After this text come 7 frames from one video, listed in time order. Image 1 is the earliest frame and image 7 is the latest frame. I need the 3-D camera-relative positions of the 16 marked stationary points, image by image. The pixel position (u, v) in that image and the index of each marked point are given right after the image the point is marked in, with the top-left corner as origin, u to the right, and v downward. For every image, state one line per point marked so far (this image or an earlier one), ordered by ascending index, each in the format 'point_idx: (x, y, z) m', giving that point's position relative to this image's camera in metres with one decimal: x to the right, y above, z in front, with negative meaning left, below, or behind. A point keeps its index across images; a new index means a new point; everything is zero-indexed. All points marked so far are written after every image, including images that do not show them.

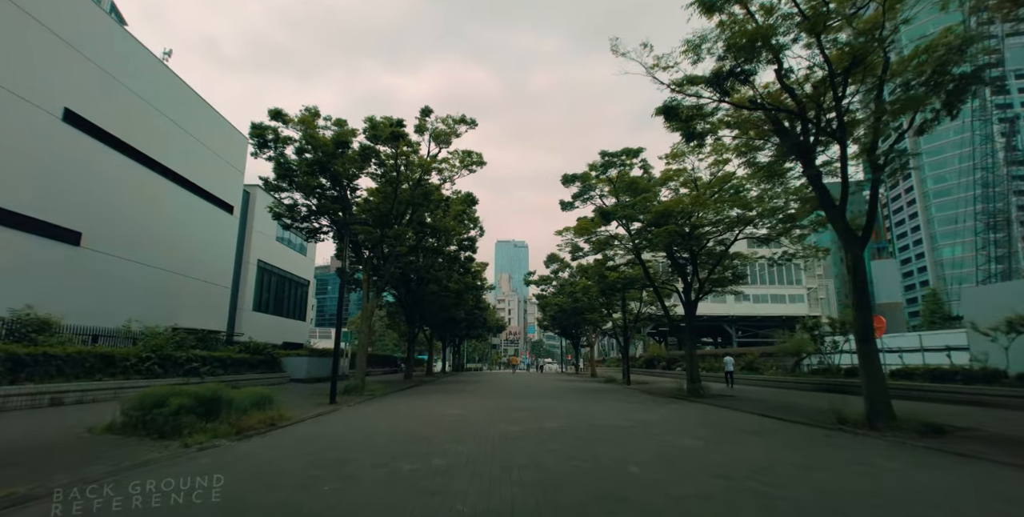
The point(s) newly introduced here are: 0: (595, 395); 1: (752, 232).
0: (+3.1, -5.2, +17.5) m
1: (+10.0, +1.1, +19.4) m
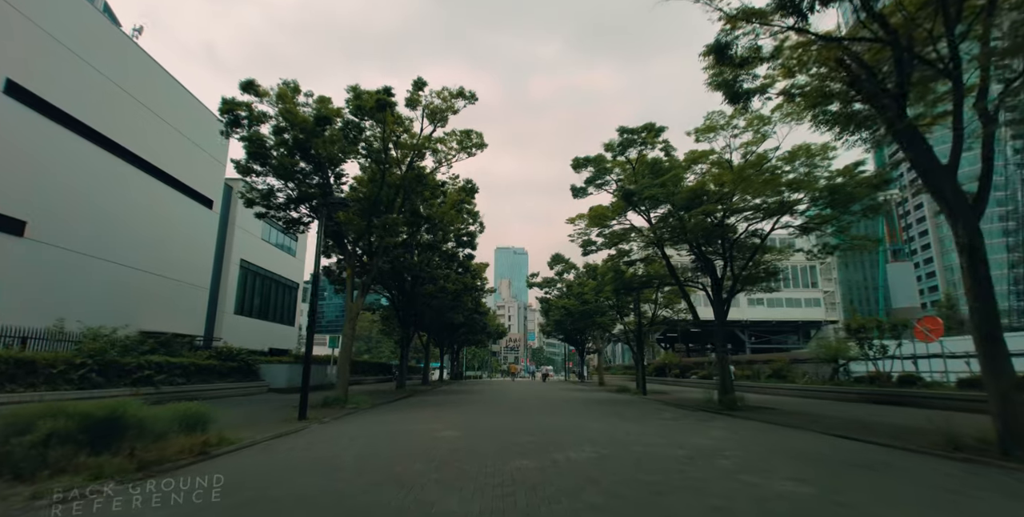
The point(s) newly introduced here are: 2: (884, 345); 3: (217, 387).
0: (+3.3, -4.9, +15.0) m
1: (+10.2, +1.4, +17.0) m
2: (+14.9, -3.5, +18.4) m
3: (-11.7, -5.1, +18.2) m
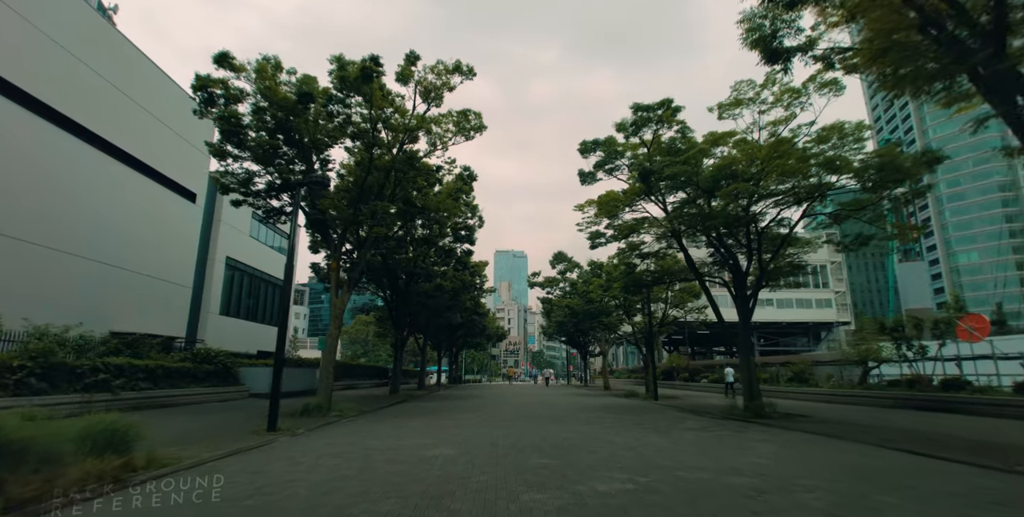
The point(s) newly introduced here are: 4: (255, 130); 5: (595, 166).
0: (+3.4, -4.6, +13.4) m
1: (+10.3, +1.7, +15.4) m
2: (+15.0, -3.2, +16.8) m
3: (-11.6, -4.8, +16.5) m
4: (-9.1, +4.6, +16.4) m
5: (+3.1, +3.4, +16.9) m
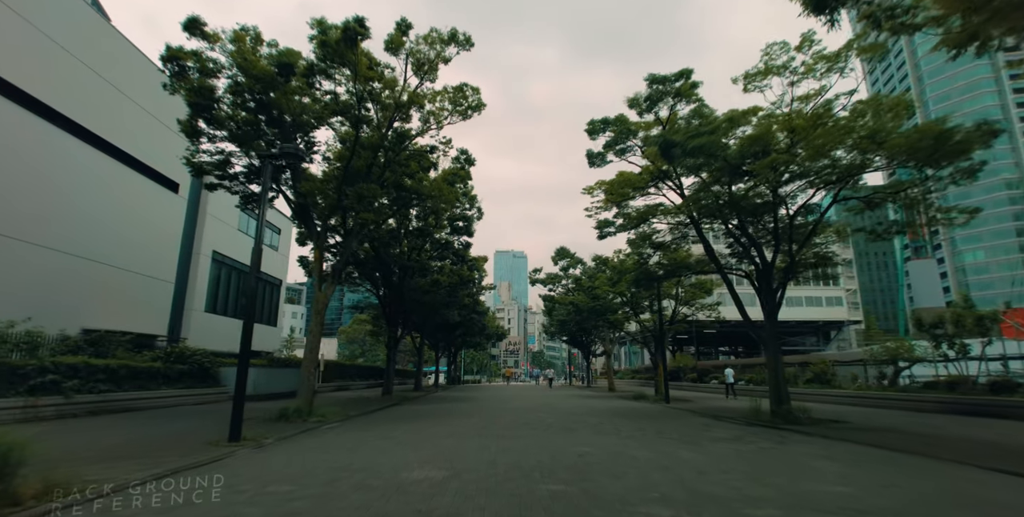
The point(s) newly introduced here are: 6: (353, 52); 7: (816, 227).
0: (+3.4, -4.2, +11.9) m
1: (+10.3, +2.1, +13.9) m
2: (+15.0, -2.8, +15.3) m
3: (-11.6, -4.4, +15.0) m
4: (-9.1, +4.9, +14.9) m
5: (+3.1, +3.8, +15.4) m
6: (-4.5, +5.8, +13.0) m
7: (+9.1, +1.0, +13.8) m
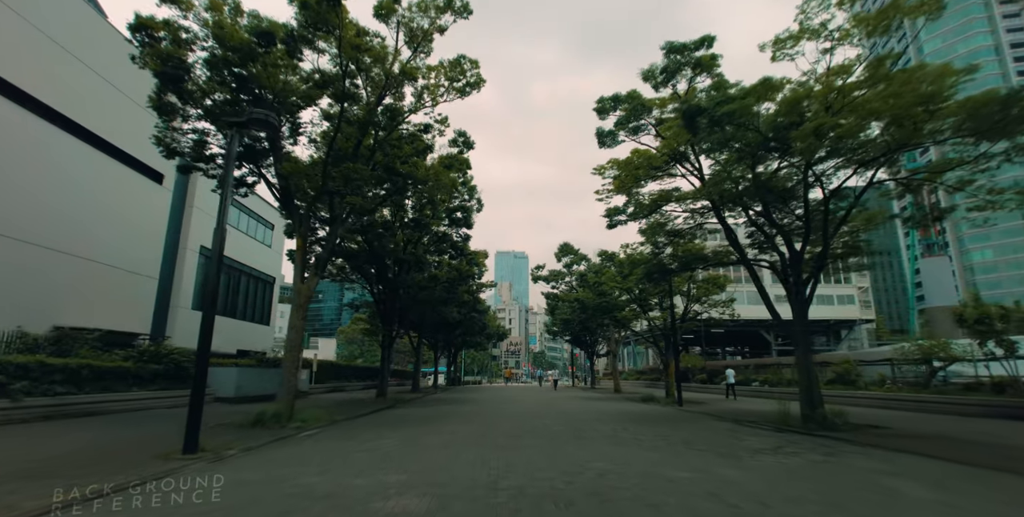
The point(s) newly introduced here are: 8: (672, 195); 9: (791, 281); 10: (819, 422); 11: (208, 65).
0: (+3.5, -3.9, +10.5) m
1: (+10.4, +2.4, +12.6) m
2: (+15.1, -2.5, +13.9) m
3: (-11.5, -4.1, +13.7) m
4: (-9.0, +5.2, +13.6) m
5: (+3.2, +4.1, +14.1) m
6: (-4.4, +6.1, +11.7) m
7: (+9.2, +1.3, +12.5) m
8: (+5.1, +2.1, +14.8) m
9: (+8.4, -0.7, +13.8) m
10: (+7.7, -4.1, +11.5) m
11: (-8.8, +5.6, +13.2) m
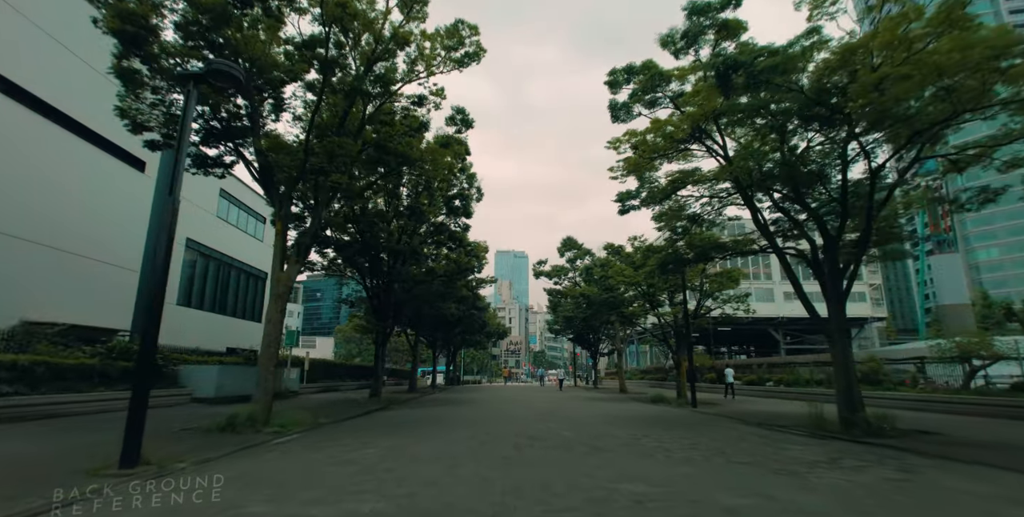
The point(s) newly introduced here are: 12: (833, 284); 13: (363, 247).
0: (+3.6, -3.6, +9.2) m
1: (+10.5, +2.7, +11.3) m
2: (+15.2, -2.1, +12.6) m
3: (-11.4, -3.7, +12.4) m
4: (-8.9, +5.6, +12.3) m
5: (+3.3, +4.4, +12.8) m
6: (-4.3, +6.5, +10.4) m
7: (+9.3, +1.6, +11.2) m
8: (+5.2, +2.4, +13.5) m
9: (+8.5, -0.3, +12.5) m
10: (+7.8, -3.8, +10.2) m
11: (-8.7, +6.0, +11.9) m
12: (+8.4, -0.6, +12.0) m
13: (-6.1, +0.5, +19.0) m
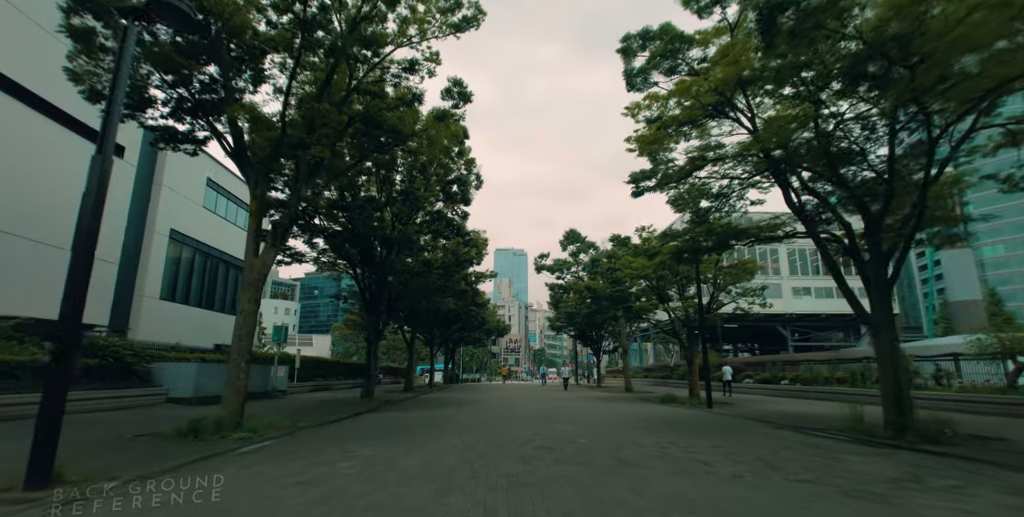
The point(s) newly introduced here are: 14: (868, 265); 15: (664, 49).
0: (+3.7, -3.2, +8.0) m
1: (+10.6, +3.1, +10.0) m
2: (+15.3, -1.8, +11.4) m
3: (-11.4, -3.4, +11.1) m
4: (-8.9, +6.0, +11.0) m
5: (+3.4, +4.8, +11.5) m
6: (-4.3, +6.9, +9.0) m
7: (+9.4, +2.0, +9.9) m
8: (+5.3, +2.8, +12.2) m
9: (+8.6, +0.1, +11.2) m
10: (+7.9, -3.4, +8.9) m
11: (-8.6, +6.4, +10.6) m
12: (+8.4, -0.2, +10.8) m
13: (-6.1, +0.9, +17.7) m
14: (+8.5, -0.1, +11.1) m
15: (+3.7, +5.1, +11.2) m
